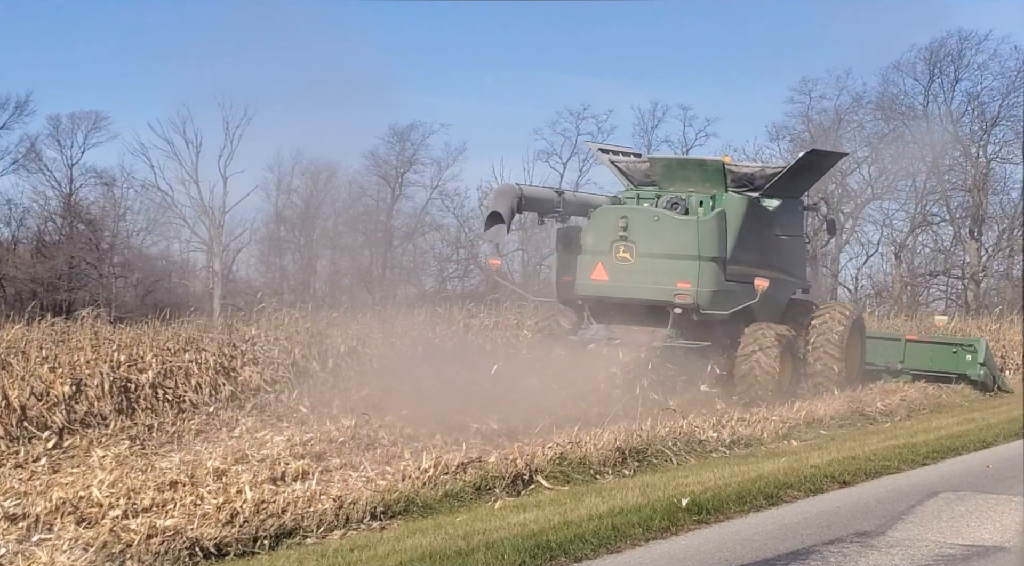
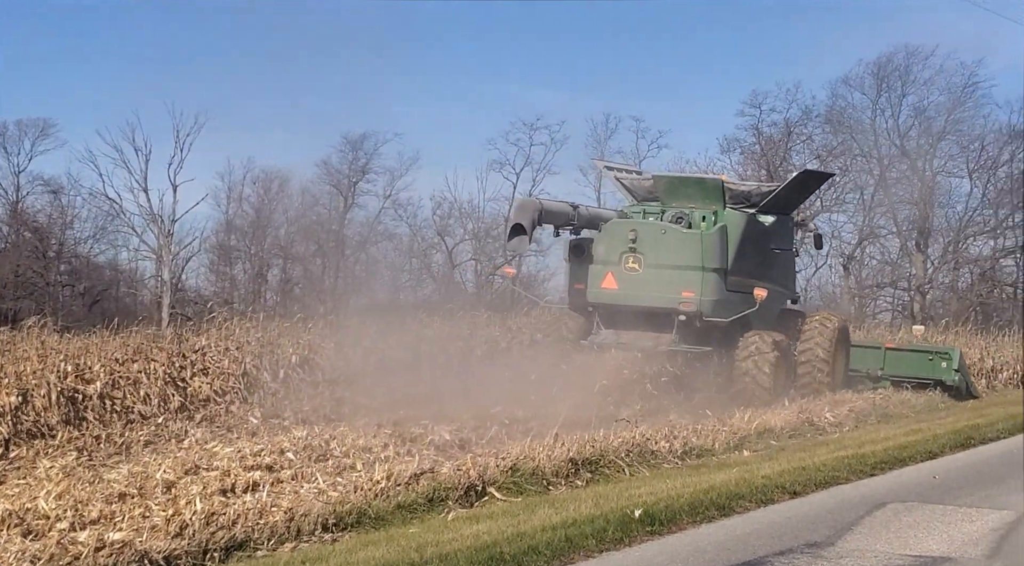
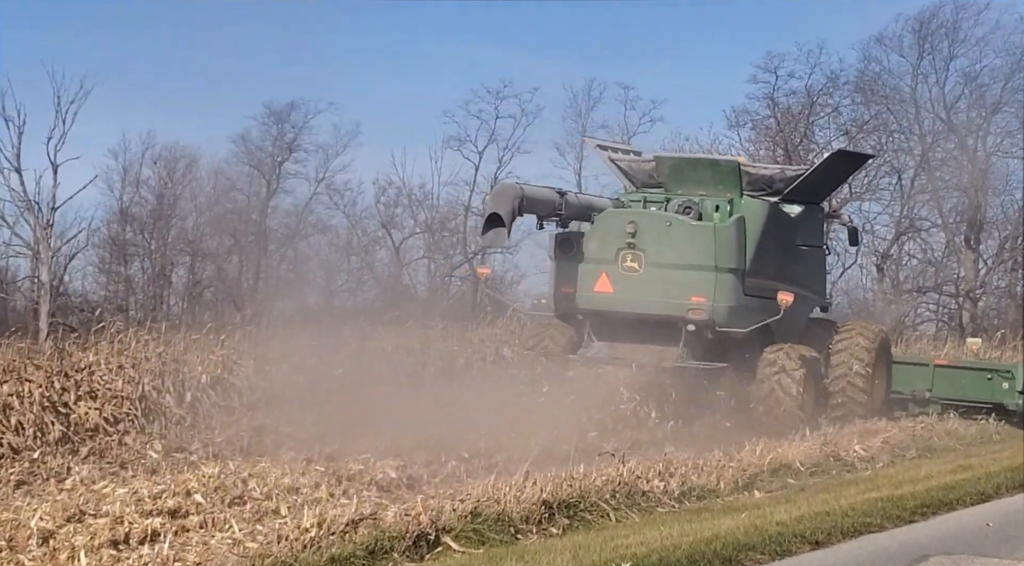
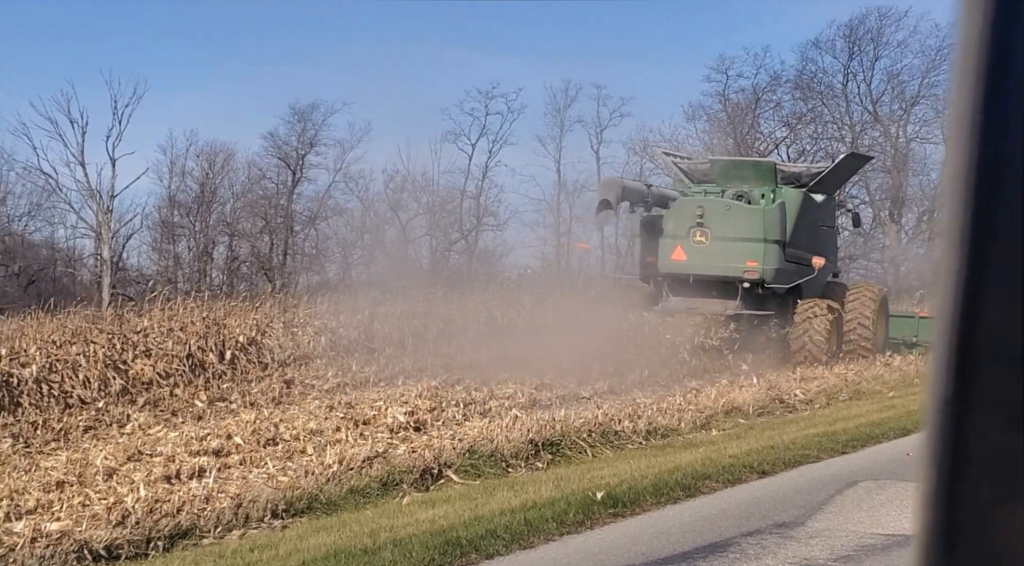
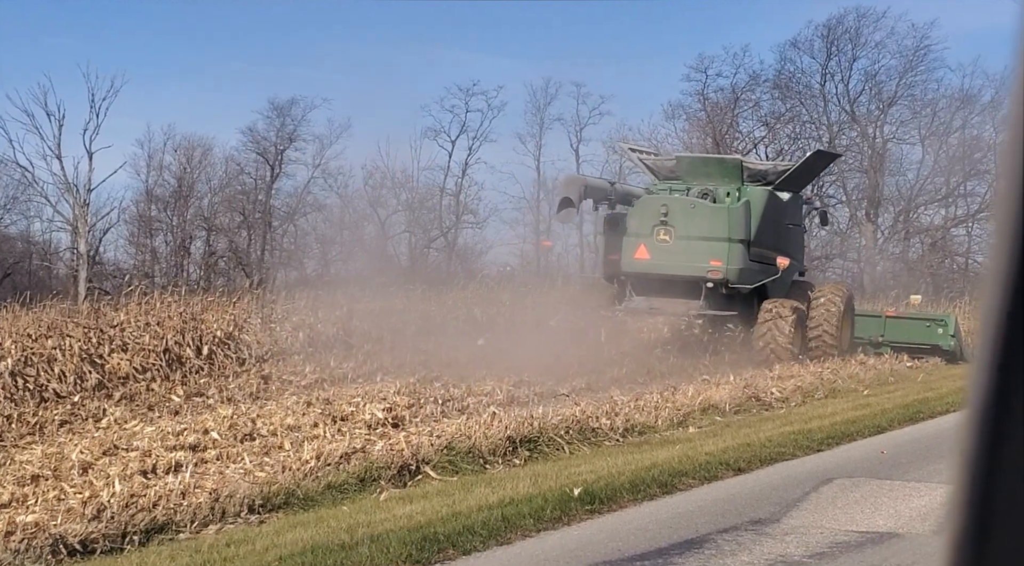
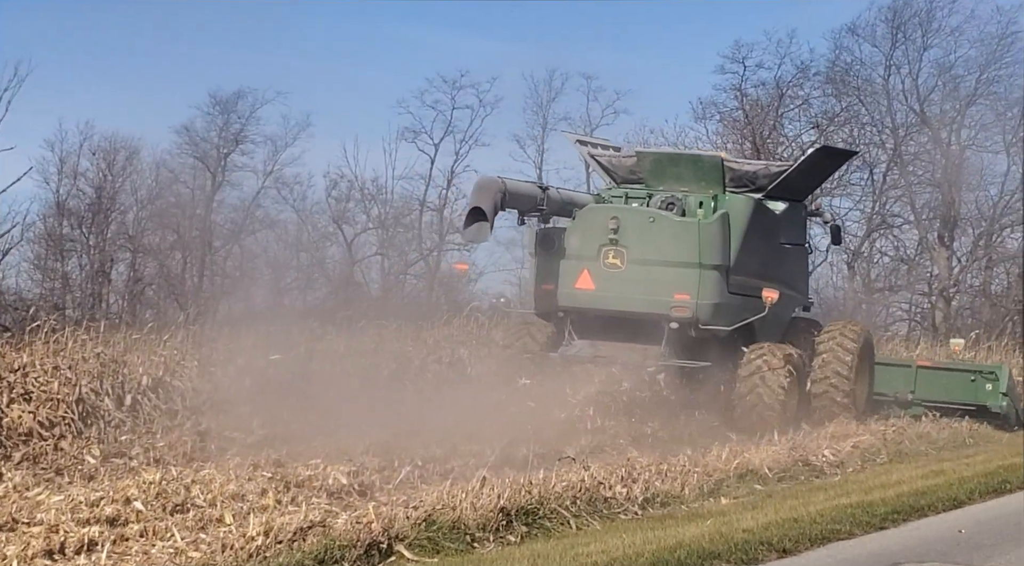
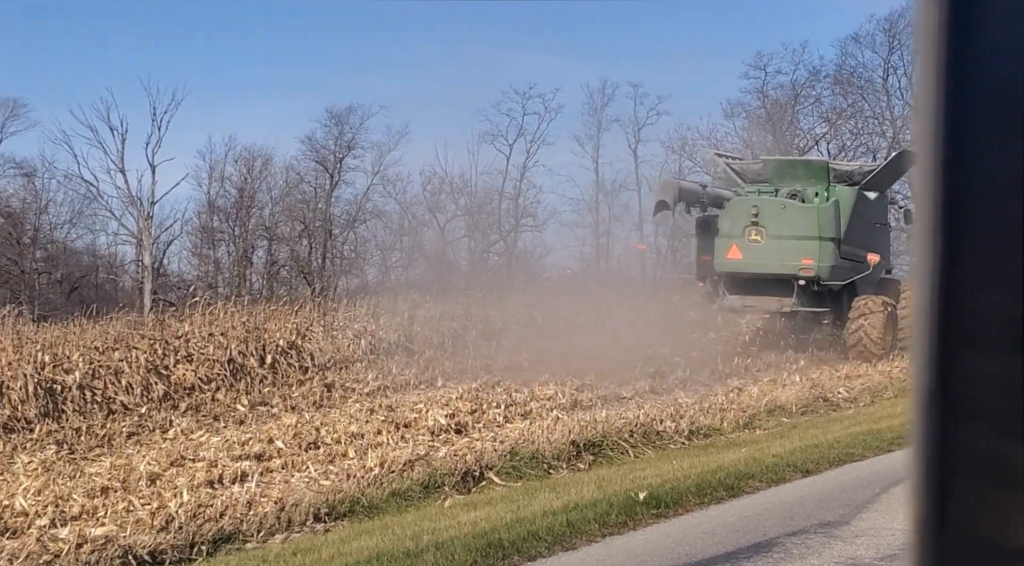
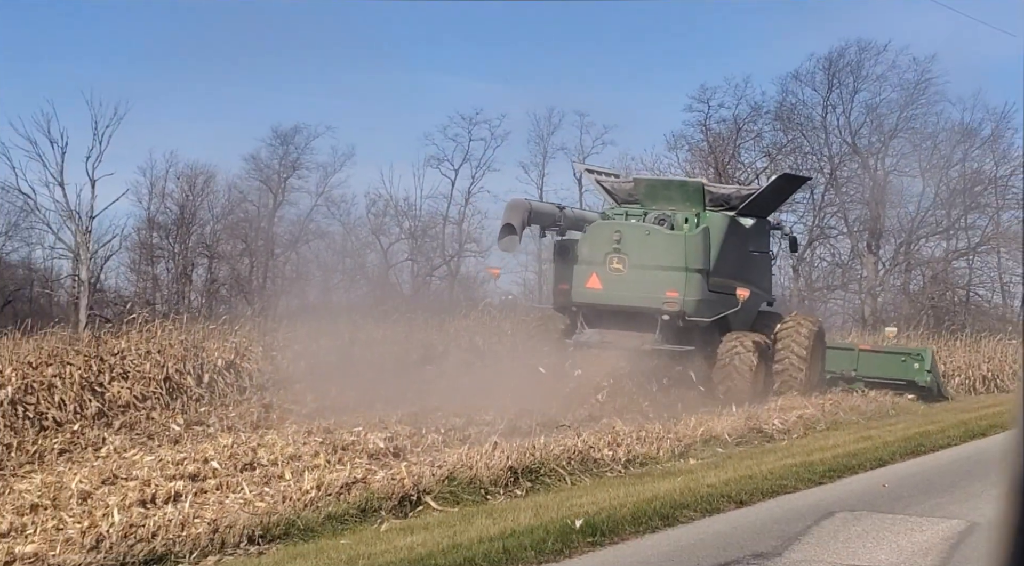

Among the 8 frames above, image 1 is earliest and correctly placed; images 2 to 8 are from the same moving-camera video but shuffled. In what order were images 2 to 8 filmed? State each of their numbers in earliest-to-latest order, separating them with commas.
2, 3, 6, 8, 5, 4, 7
